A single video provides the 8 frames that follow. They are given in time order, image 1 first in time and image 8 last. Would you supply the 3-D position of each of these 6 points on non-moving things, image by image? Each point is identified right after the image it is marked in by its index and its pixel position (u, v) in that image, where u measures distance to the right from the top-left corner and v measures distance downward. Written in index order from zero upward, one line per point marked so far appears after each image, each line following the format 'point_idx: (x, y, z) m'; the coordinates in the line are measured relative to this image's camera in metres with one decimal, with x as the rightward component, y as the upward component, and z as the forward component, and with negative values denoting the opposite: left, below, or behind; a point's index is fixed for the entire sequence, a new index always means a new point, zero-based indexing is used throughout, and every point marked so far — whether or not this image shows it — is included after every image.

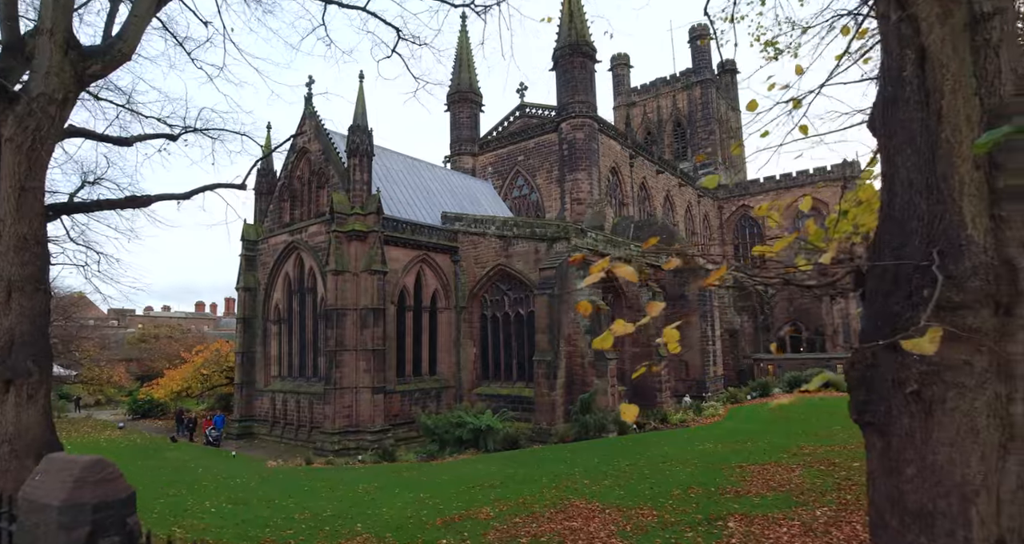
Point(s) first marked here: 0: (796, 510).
0: (+2.5, -2.1, +6.1) m
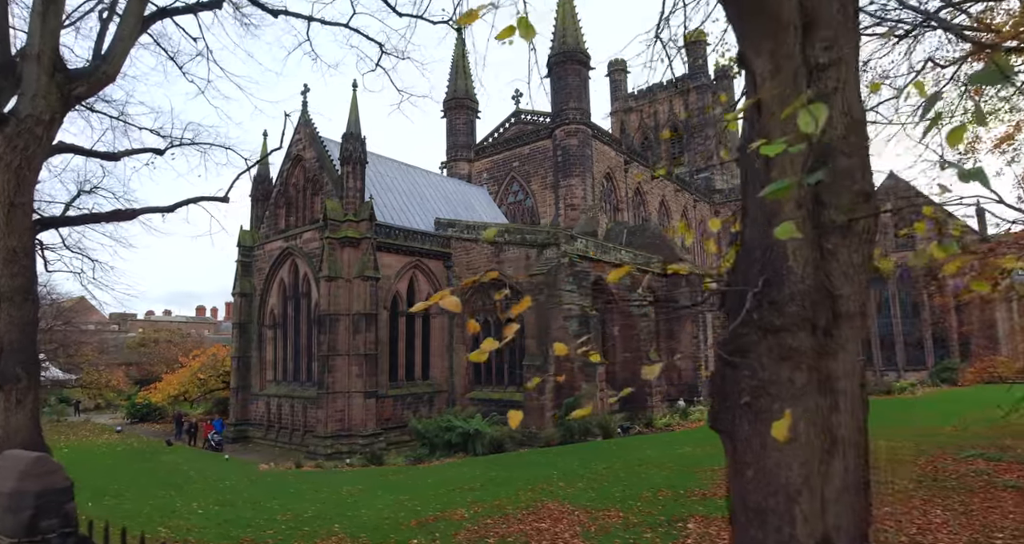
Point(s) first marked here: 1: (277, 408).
0: (+2.3, -2.2, +6.3) m
1: (-6.3, -3.7, +18.5) m
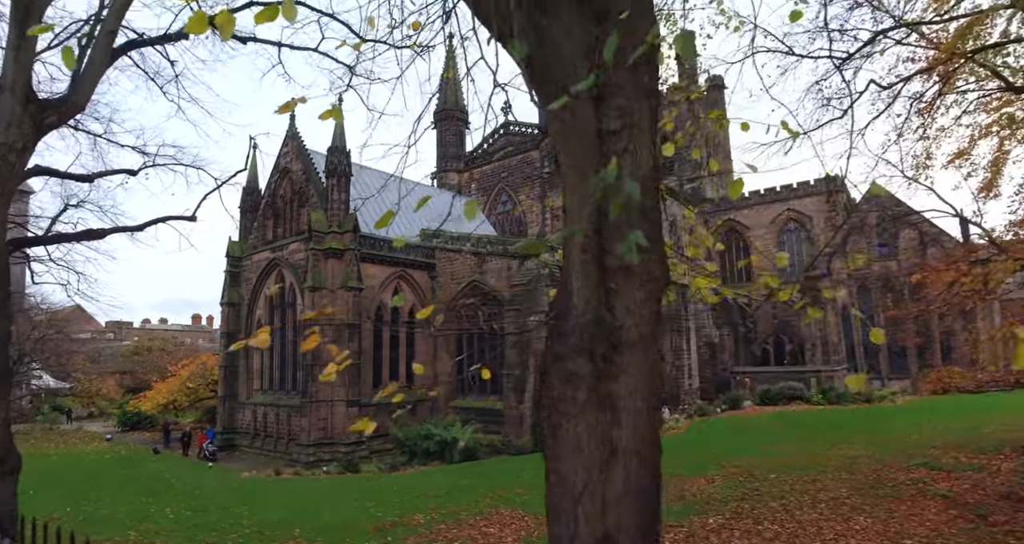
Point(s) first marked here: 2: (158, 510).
0: (+1.7, -2.4, +6.7) m
1: (-6.8, -3.9, +18.8) m
2: (-4.9, -3.3, +9.6) m
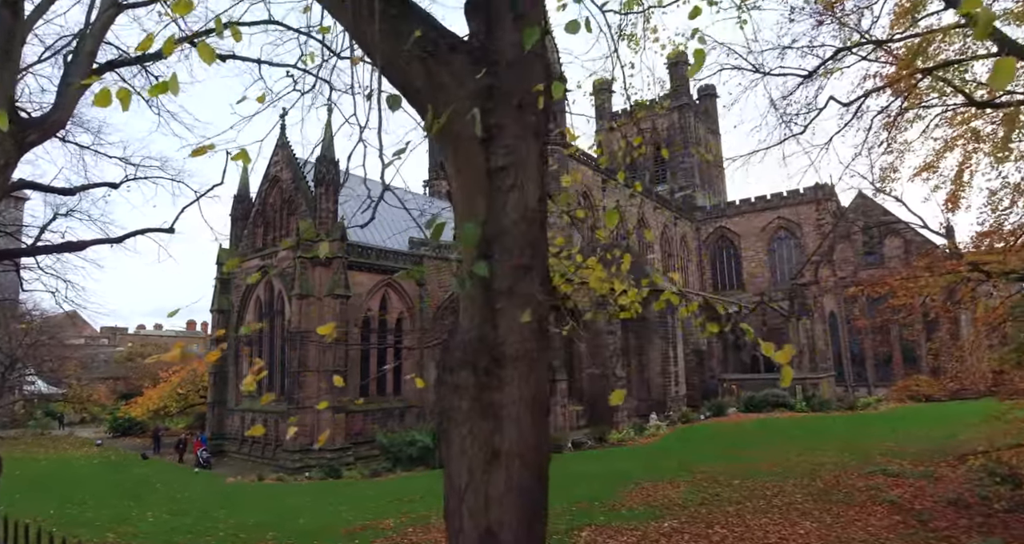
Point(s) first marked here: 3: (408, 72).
0: (+1.4, -2.5, +6.9) m
1: (-7.2, -4.1, +19.0) m
2: (-5.3, -3.4, +9.8) m
3: (-0.4, +0.7, +2.5) m
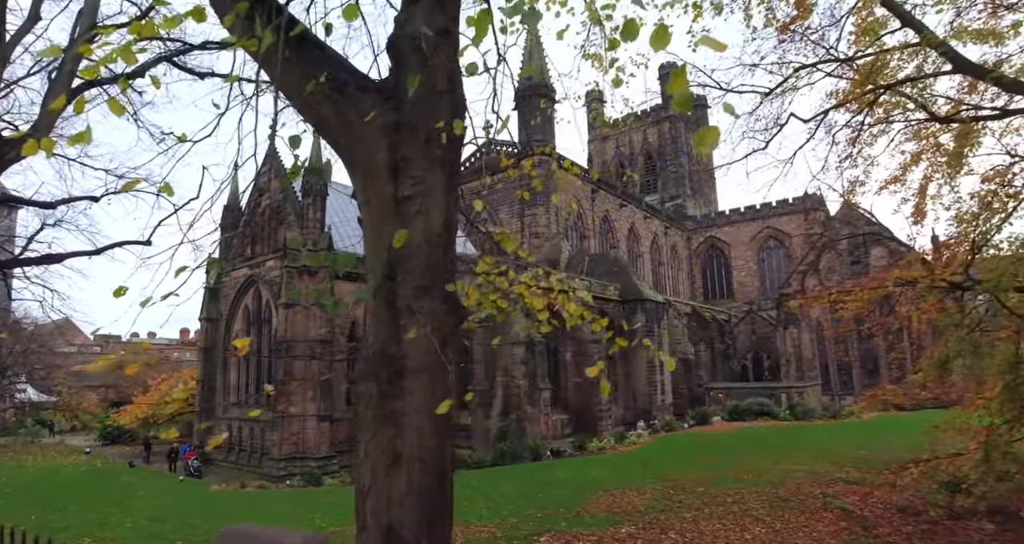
0: (+1.0, -2.6, +7.1) m
1: (-7.6, -4.4, +19.2) m
2: (-5.7, -3.6, +10.0) m
3: (-0.8, +0.6, +2.8) m
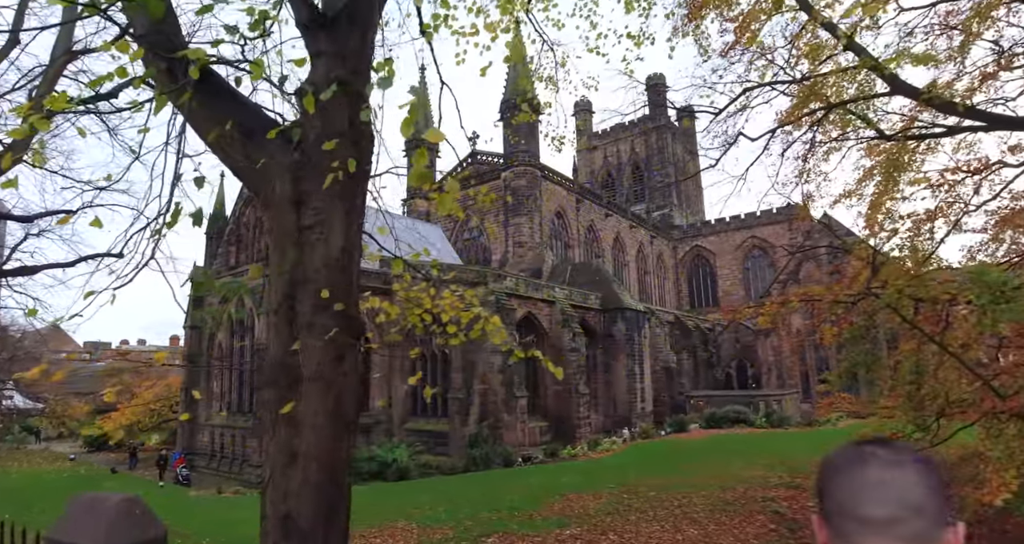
0: (+0.5, -2.8, +7.4) m
1: (-8.2, -4.7, +19.4) m
2: (-6.3, -3.8, +10.2) m
3: (-1.3, +0.6, +3.1) m
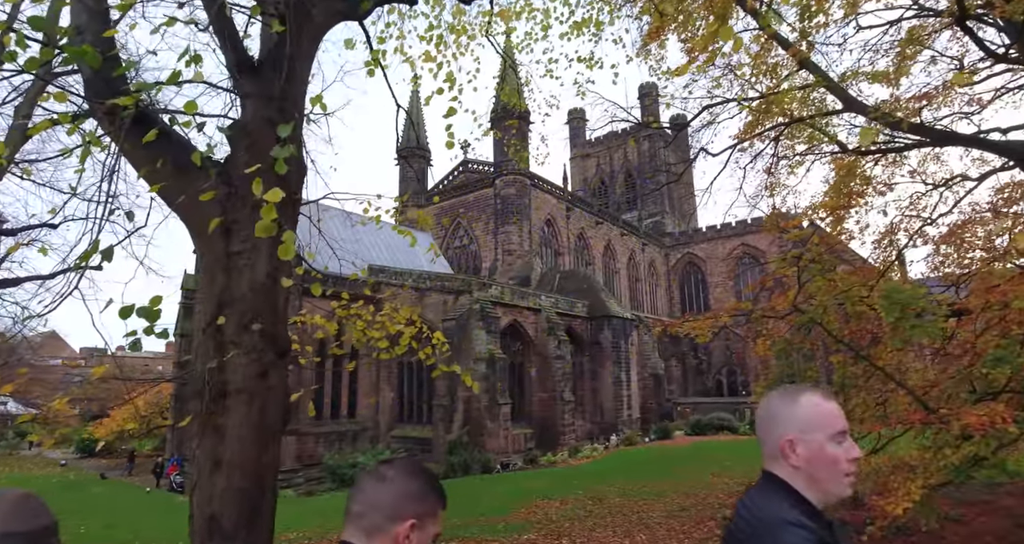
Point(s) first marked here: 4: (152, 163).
0: (0.0, -2.9, +7.7) m
1: (-8.7, -4.9, +19.7) m
2: (-6.7, -3.9, +10.5) m
3: (-1.7, +0.4, +3.4) m
4: (-1.7, +0.6, +3.4) m
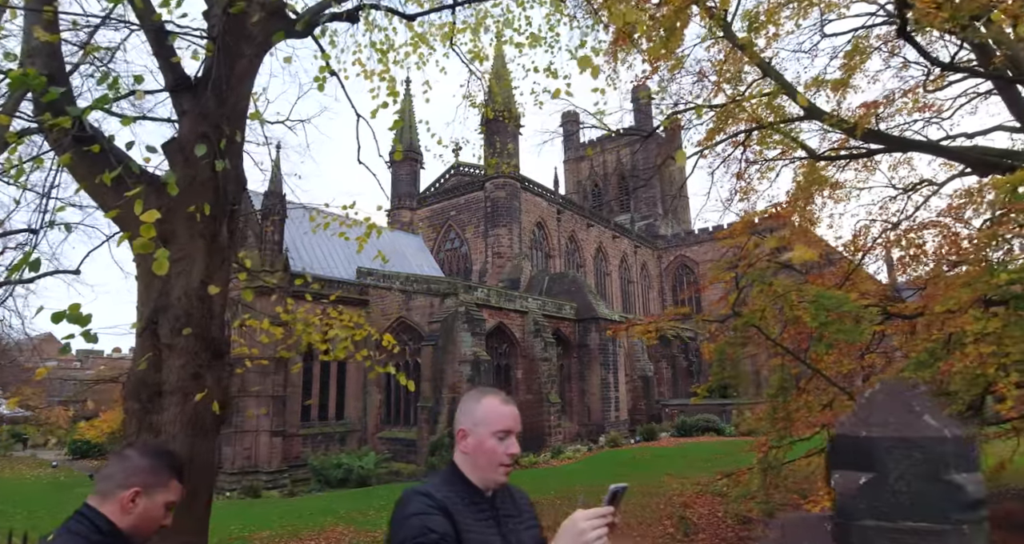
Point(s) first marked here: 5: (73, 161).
0: (-0.4, -3.0, +7.8) m
1: (-9.1, -5.0, +19.8) m
2: (-7.1, -4.0, +10.7) m
3: (-2.1, +0.4, +3.6) m
4: (-2.1, +0.5, +3.6) m
5: (-2.3, +0.6, +3.6) m
